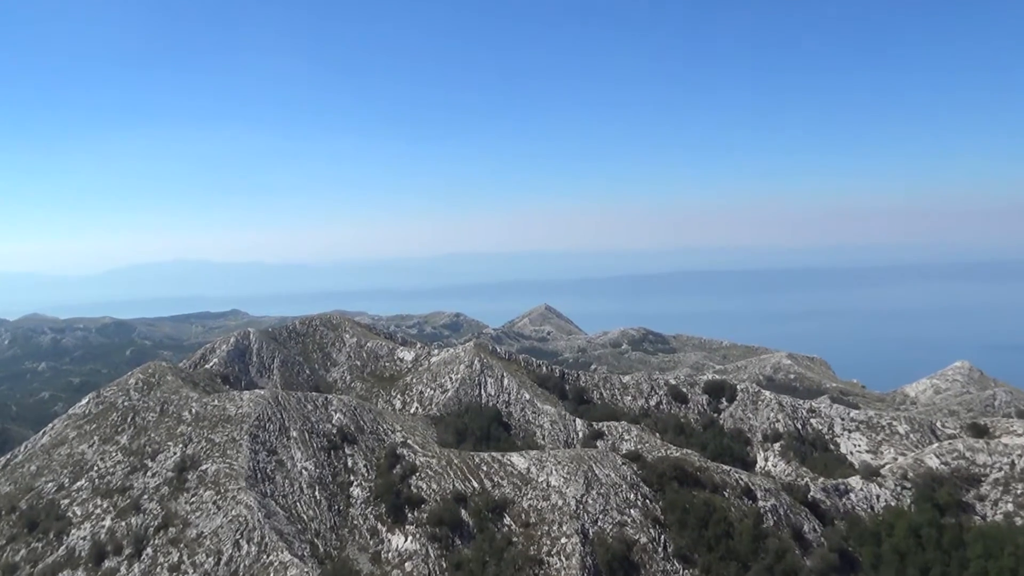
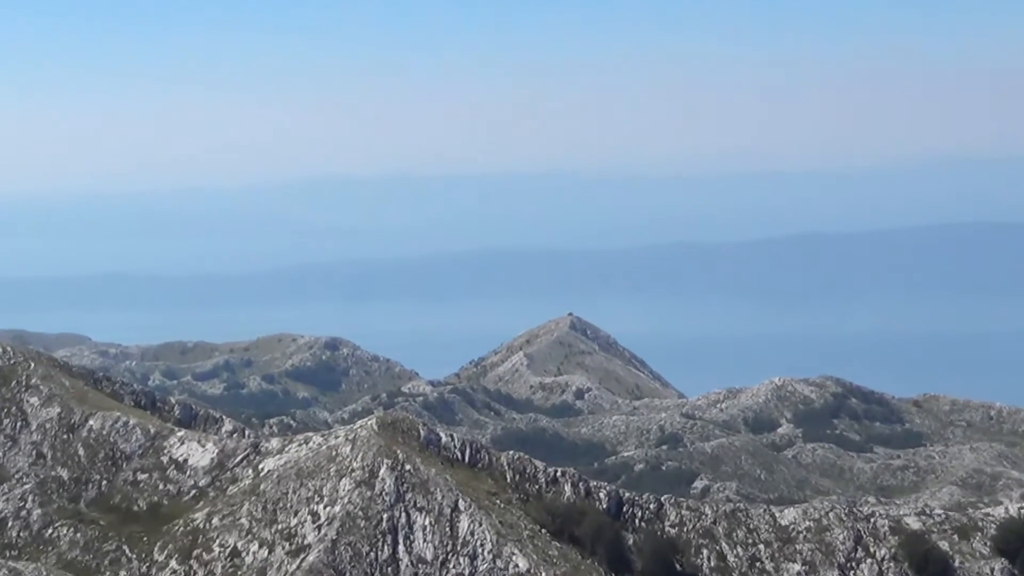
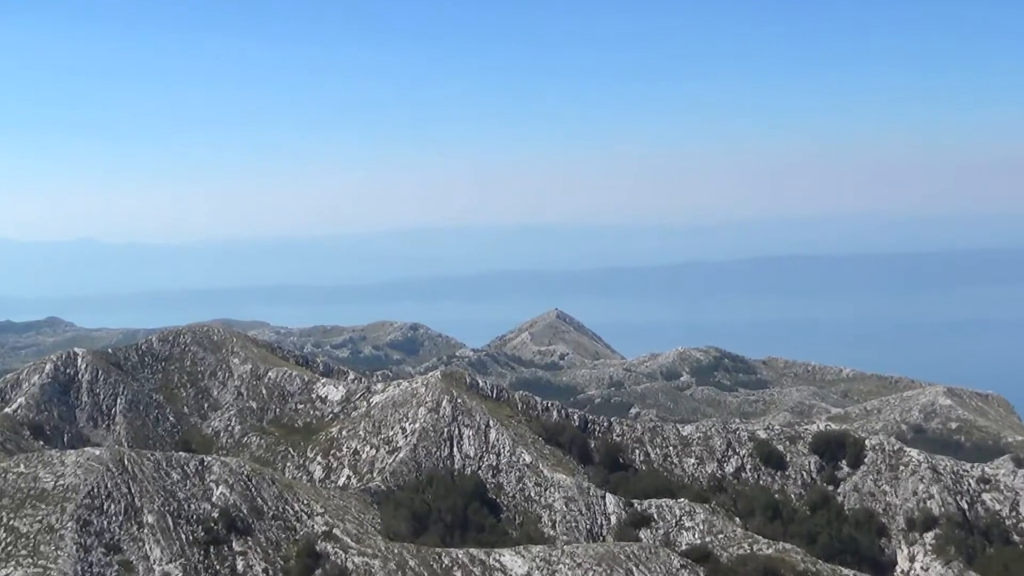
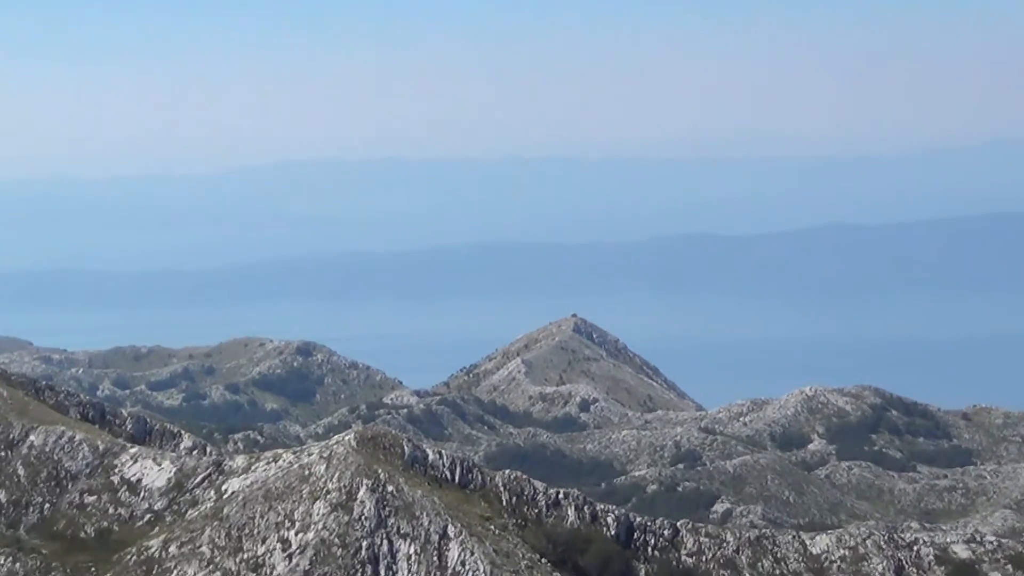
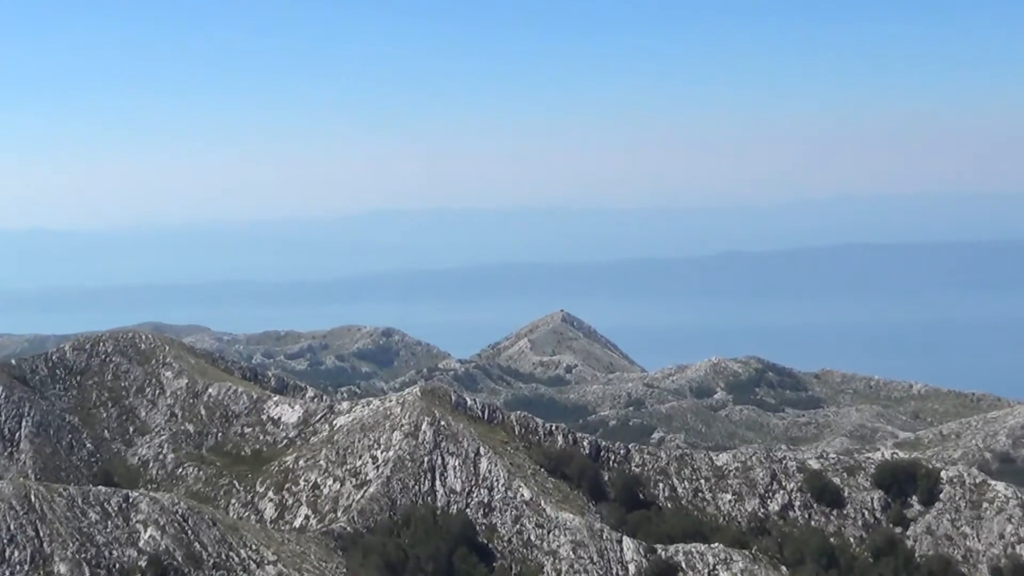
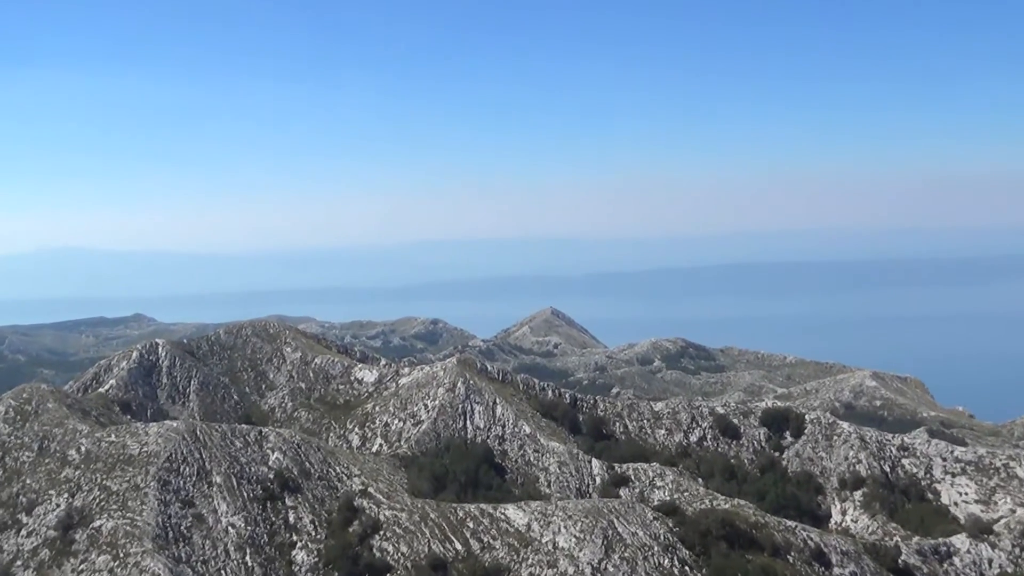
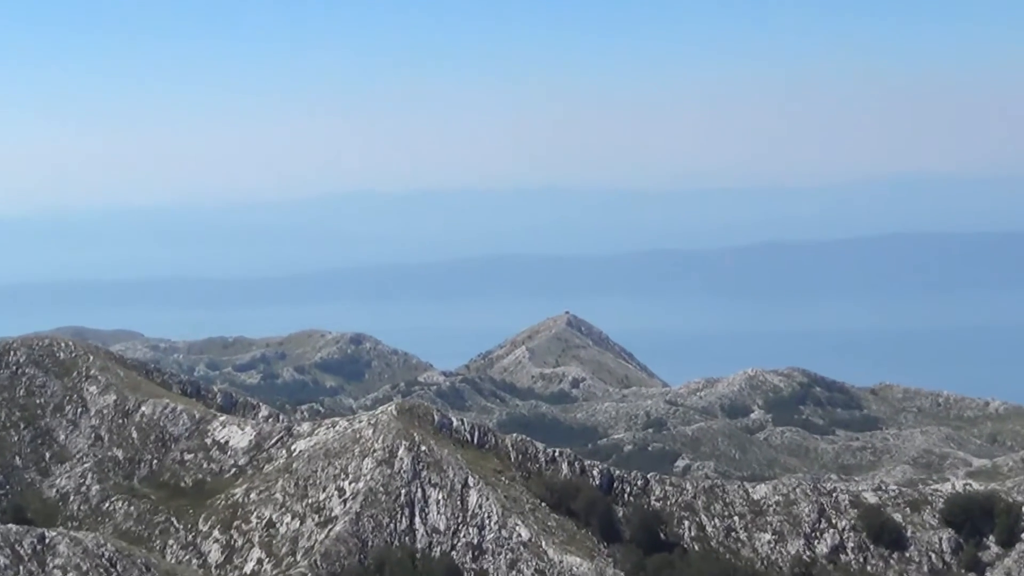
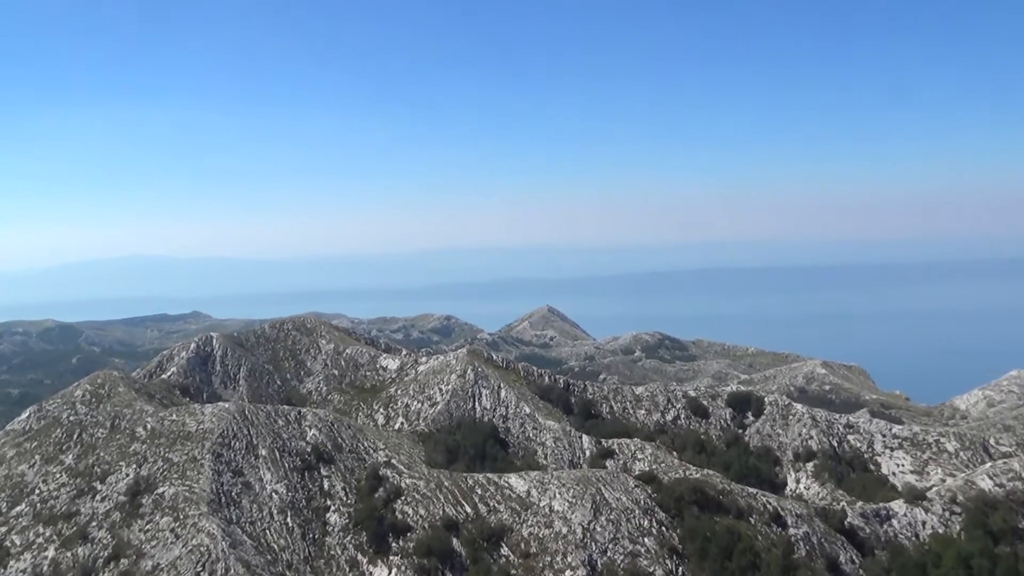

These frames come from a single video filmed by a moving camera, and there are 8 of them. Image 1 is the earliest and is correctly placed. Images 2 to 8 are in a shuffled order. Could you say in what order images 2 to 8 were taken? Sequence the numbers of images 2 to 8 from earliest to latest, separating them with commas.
8, 6, 3, 5, 7, 2, 4
